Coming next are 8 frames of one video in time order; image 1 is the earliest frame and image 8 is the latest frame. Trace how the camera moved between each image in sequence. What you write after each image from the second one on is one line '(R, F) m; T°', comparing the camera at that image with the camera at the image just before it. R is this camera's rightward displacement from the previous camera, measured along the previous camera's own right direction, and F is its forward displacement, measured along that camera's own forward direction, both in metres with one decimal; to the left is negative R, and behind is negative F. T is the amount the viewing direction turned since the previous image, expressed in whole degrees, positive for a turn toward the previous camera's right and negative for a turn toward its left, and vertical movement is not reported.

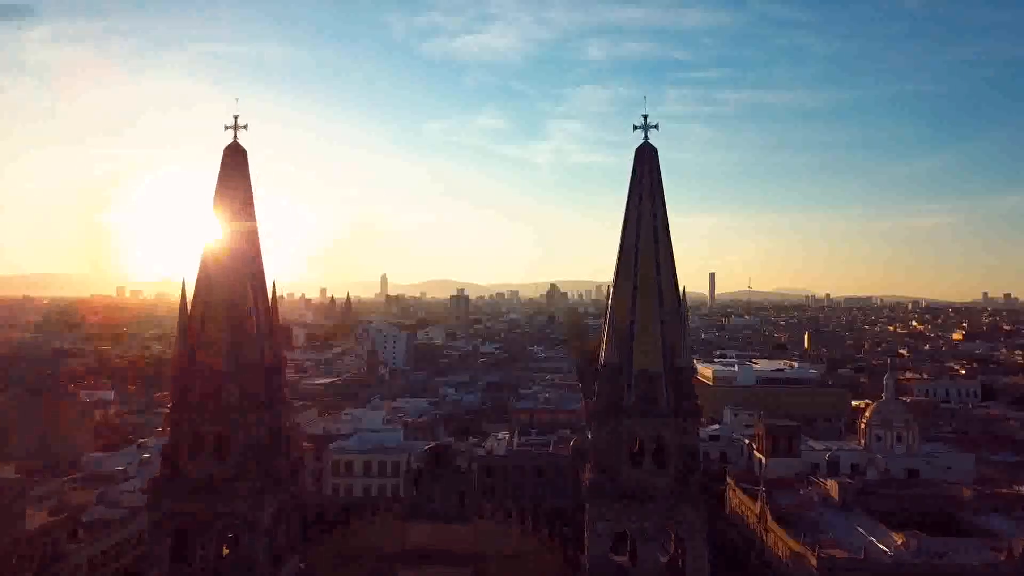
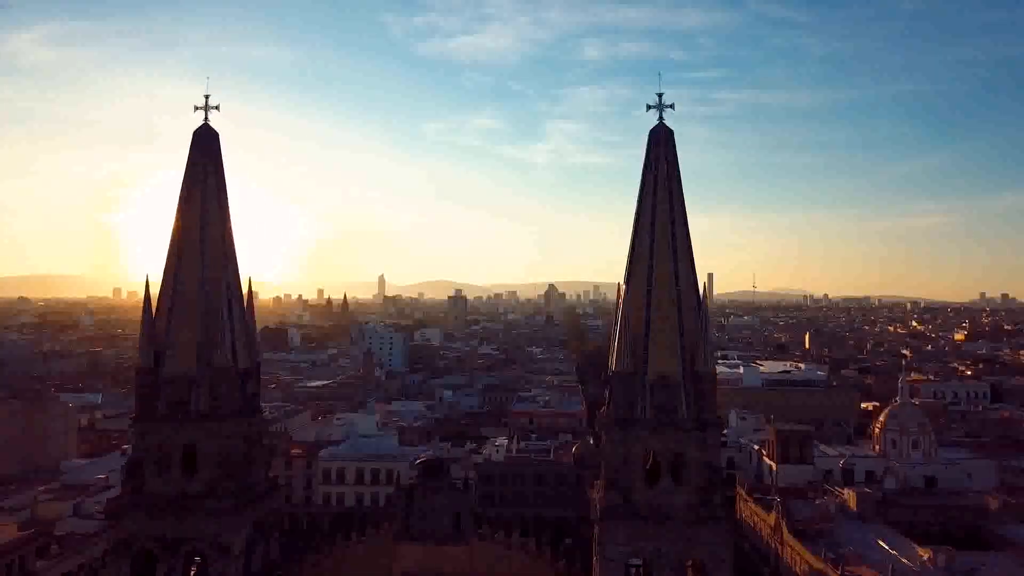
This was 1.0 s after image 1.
(0.0, +1.2) m; 0°
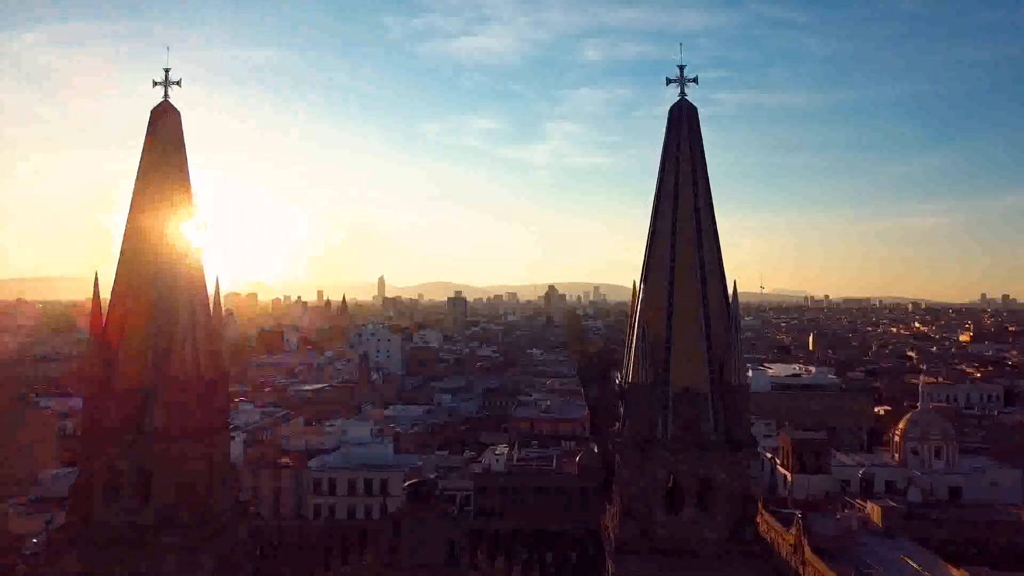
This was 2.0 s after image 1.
(0.0, +1.4) m; 0°
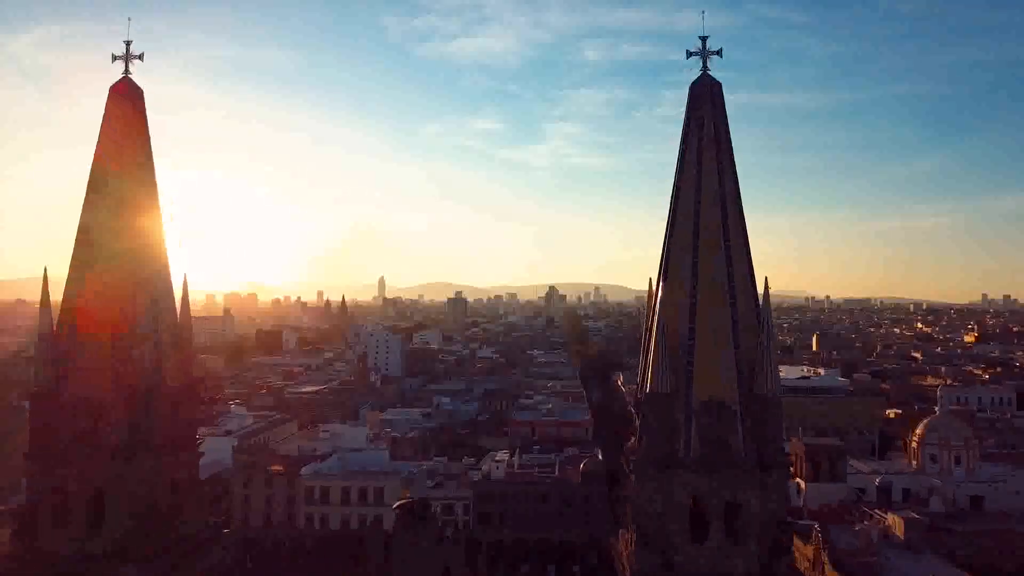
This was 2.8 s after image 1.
(0.0, +1.0) m; 0°
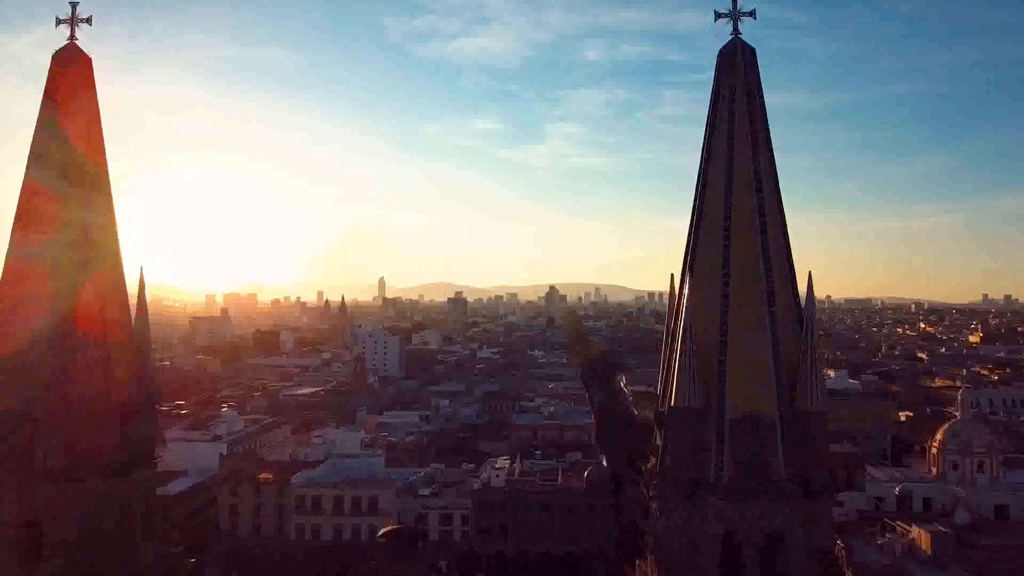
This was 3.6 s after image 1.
(0.0, +1.1) m; 0°
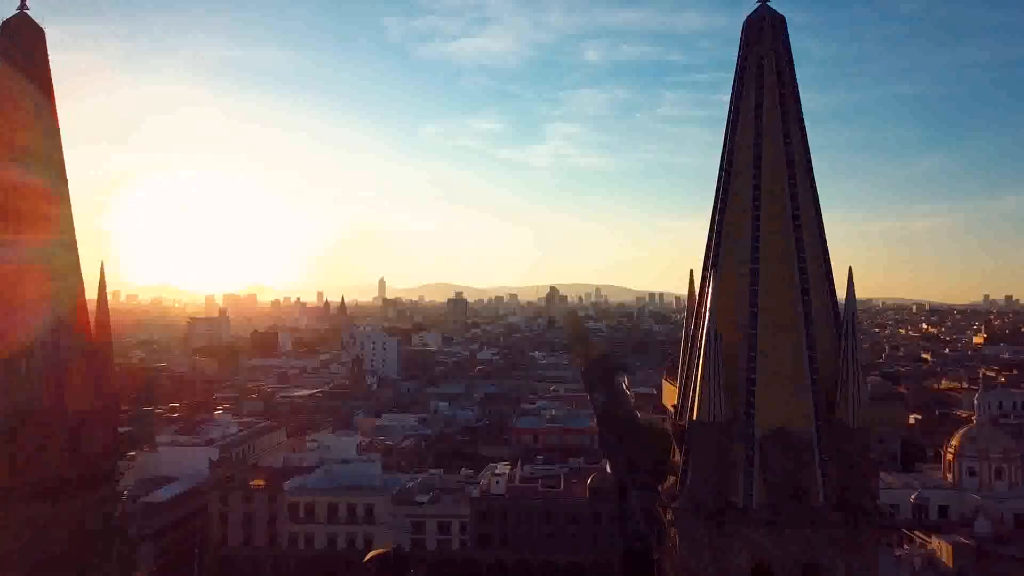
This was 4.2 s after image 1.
(0.0, +0.8) m; 0°
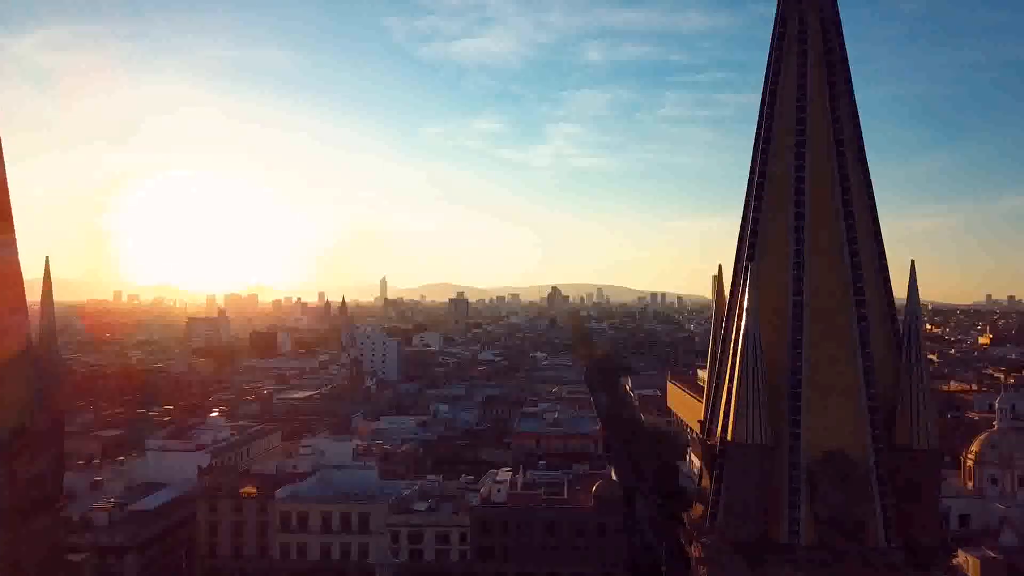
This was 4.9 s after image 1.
(0.0, +0.9) m; 0°
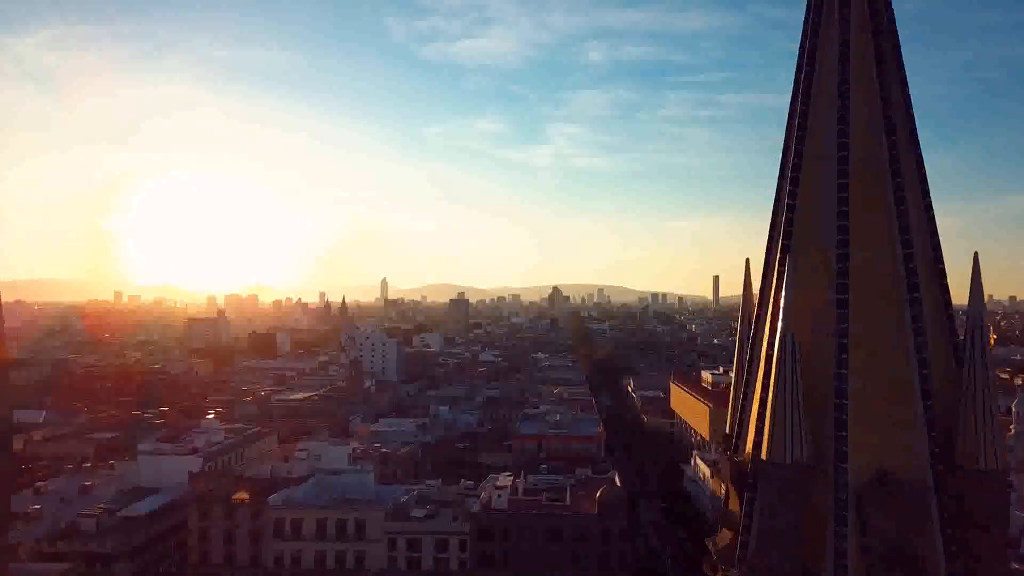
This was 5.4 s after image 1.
(0.0, +0.7) m; 0°
